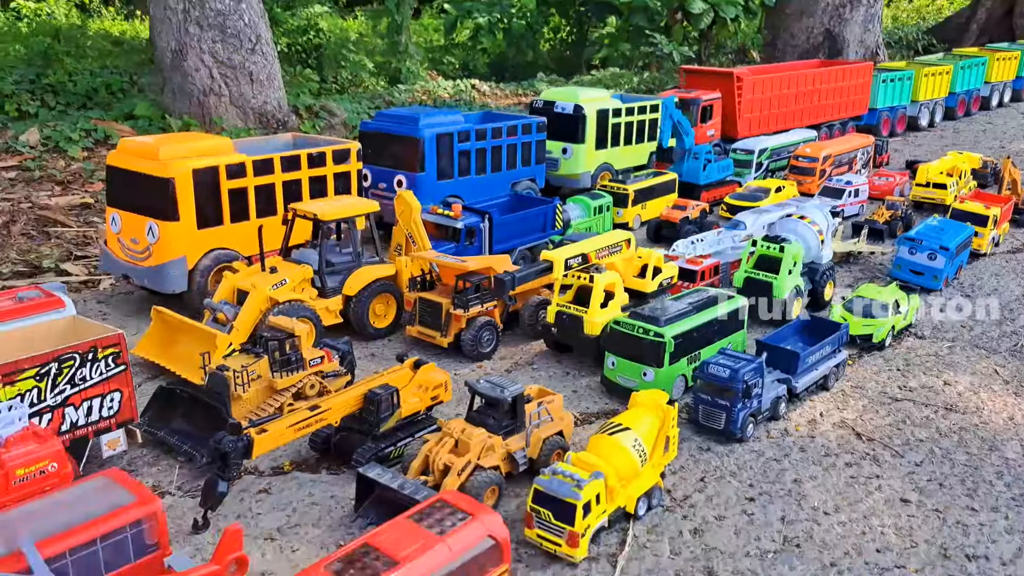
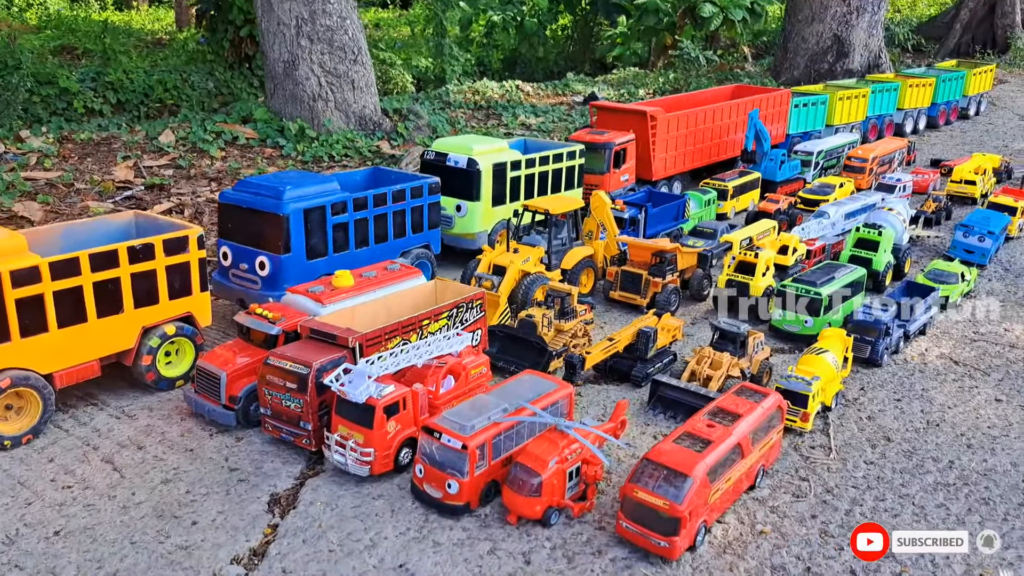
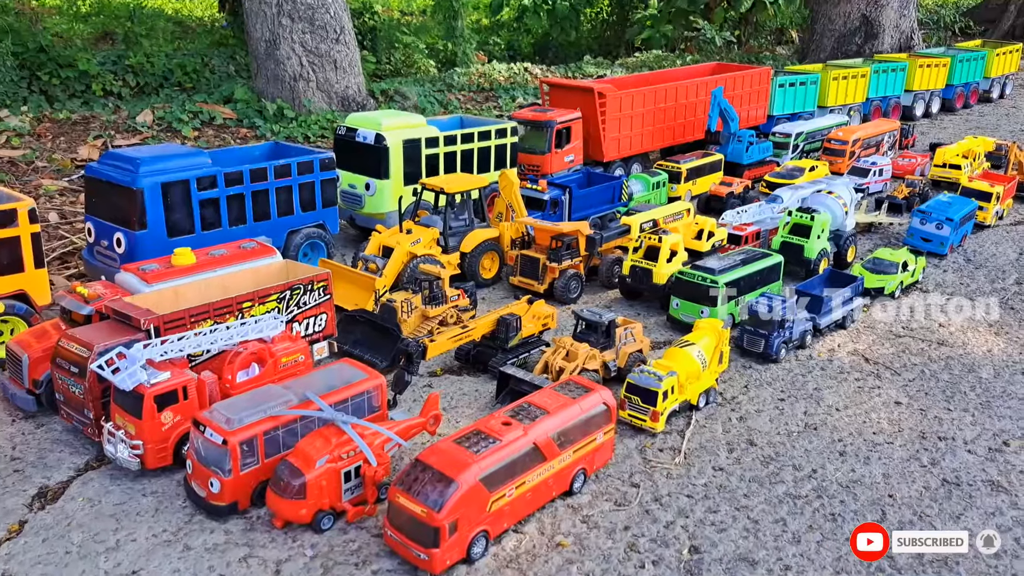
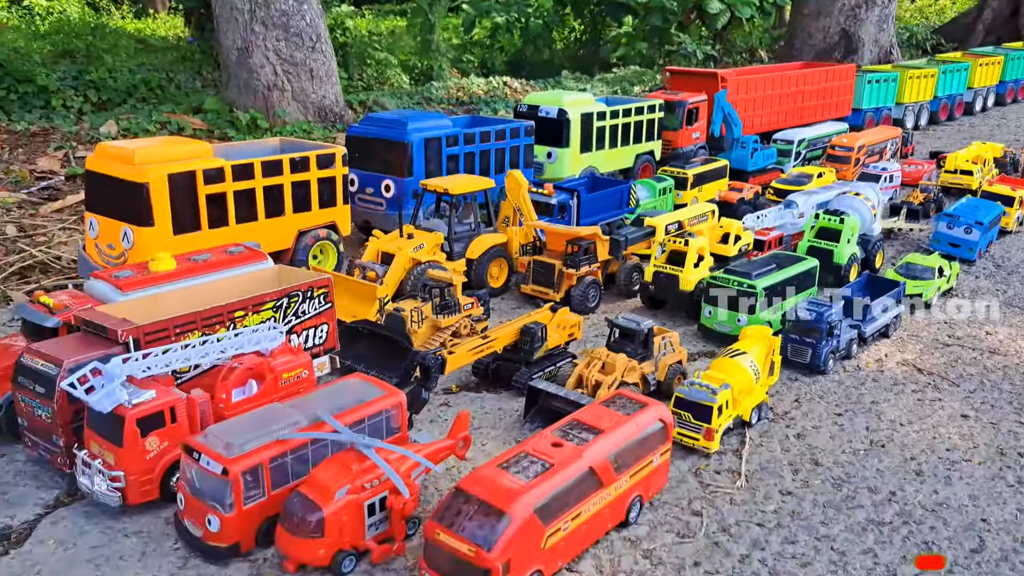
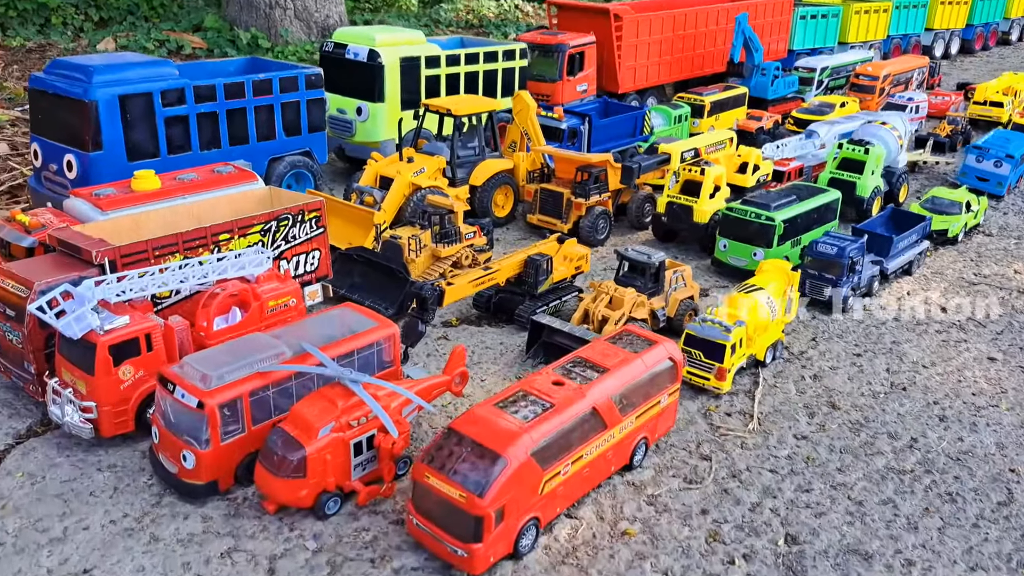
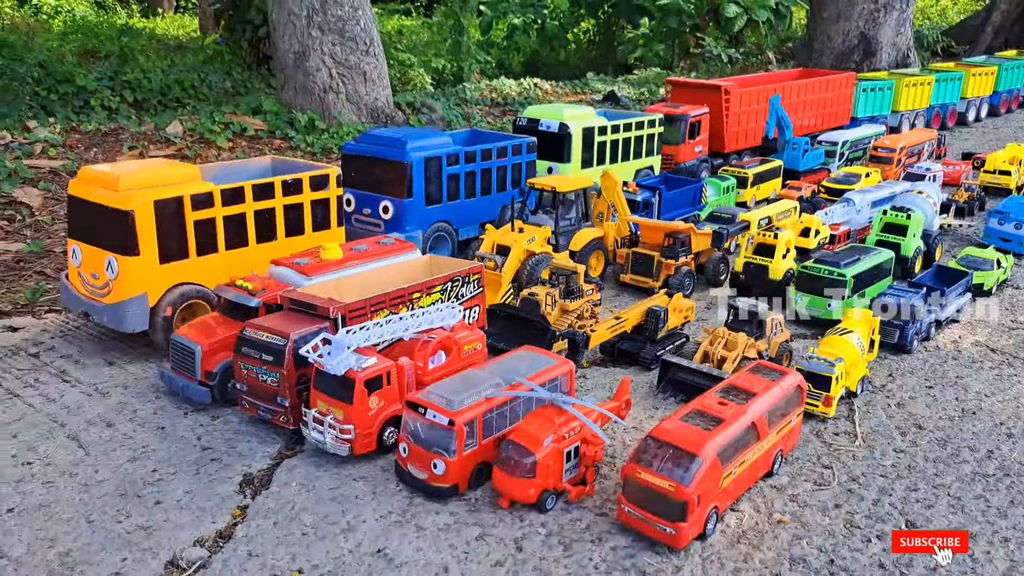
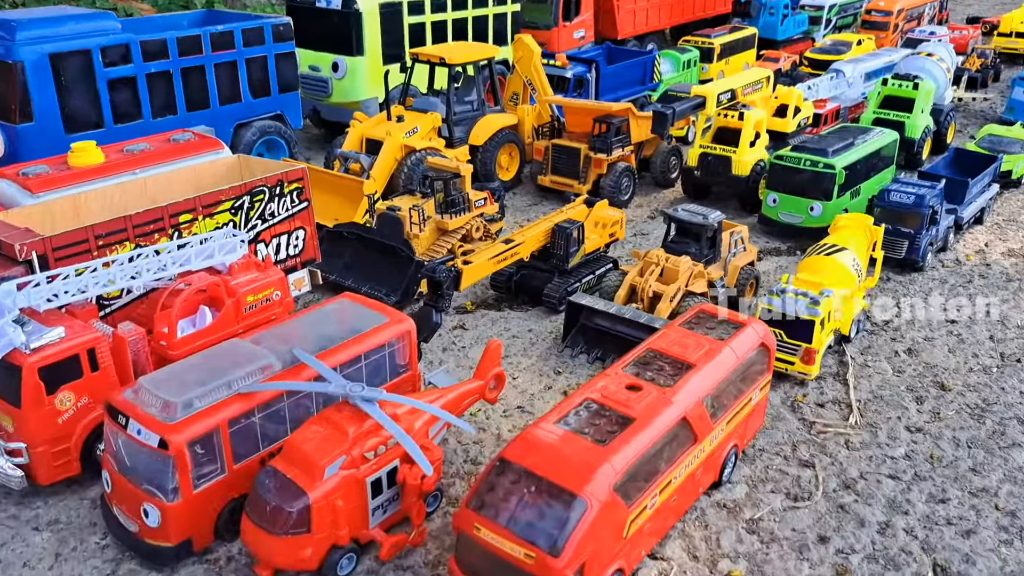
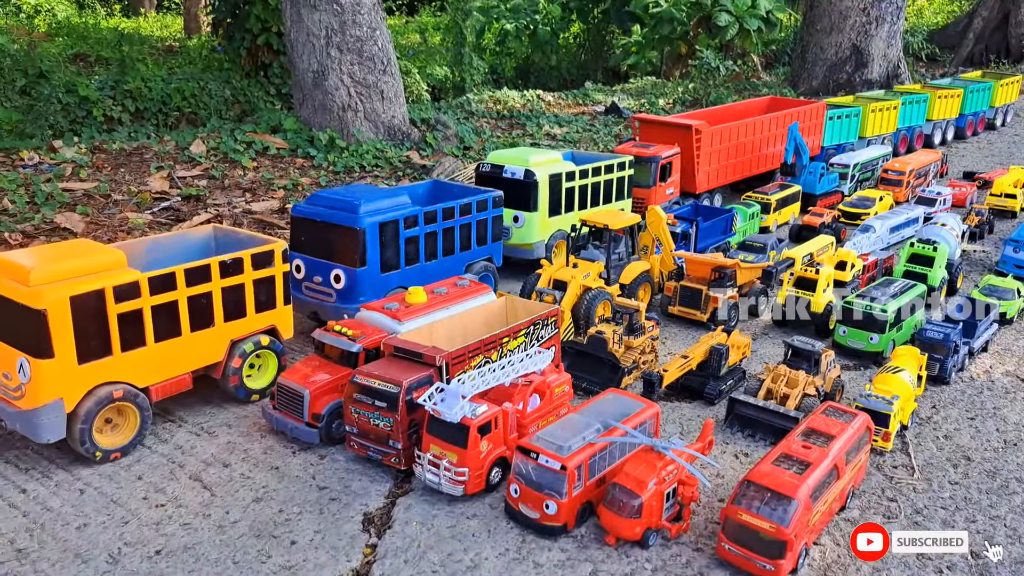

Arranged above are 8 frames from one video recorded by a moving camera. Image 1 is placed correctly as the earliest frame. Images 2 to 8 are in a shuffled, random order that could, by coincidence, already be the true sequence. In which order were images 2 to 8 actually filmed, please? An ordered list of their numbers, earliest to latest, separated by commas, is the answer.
4, 6, 8, 2, 3, 5, 7
